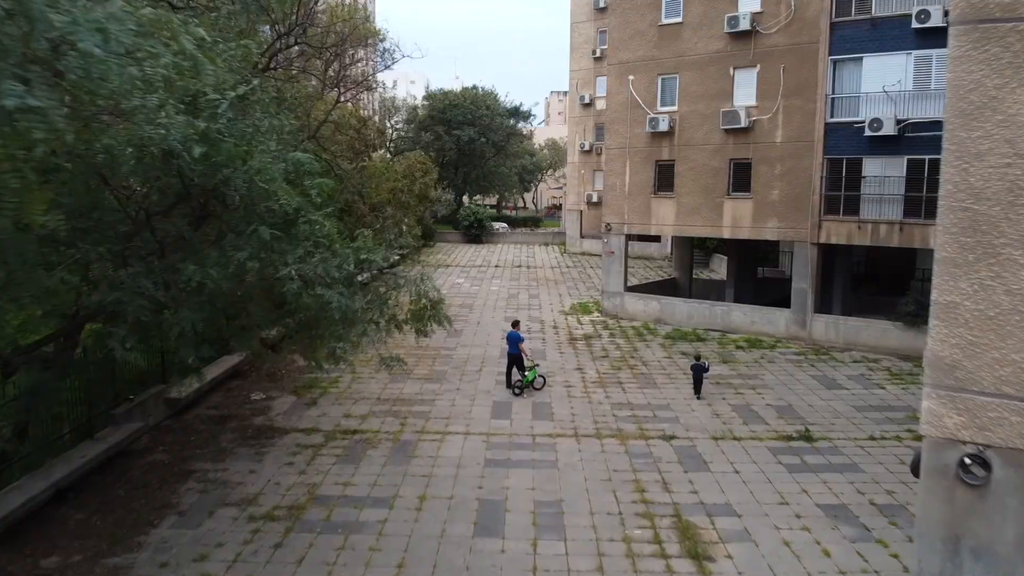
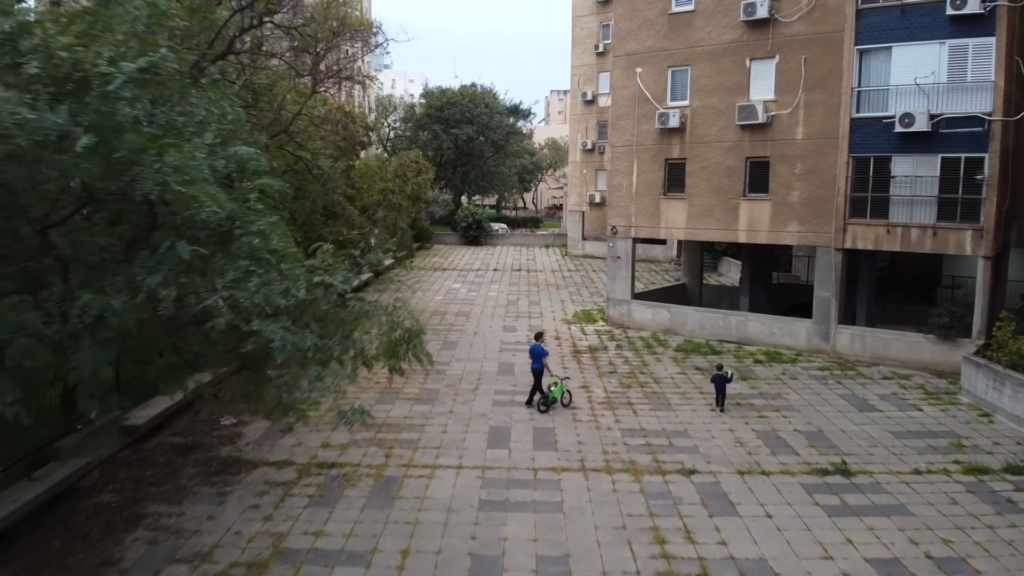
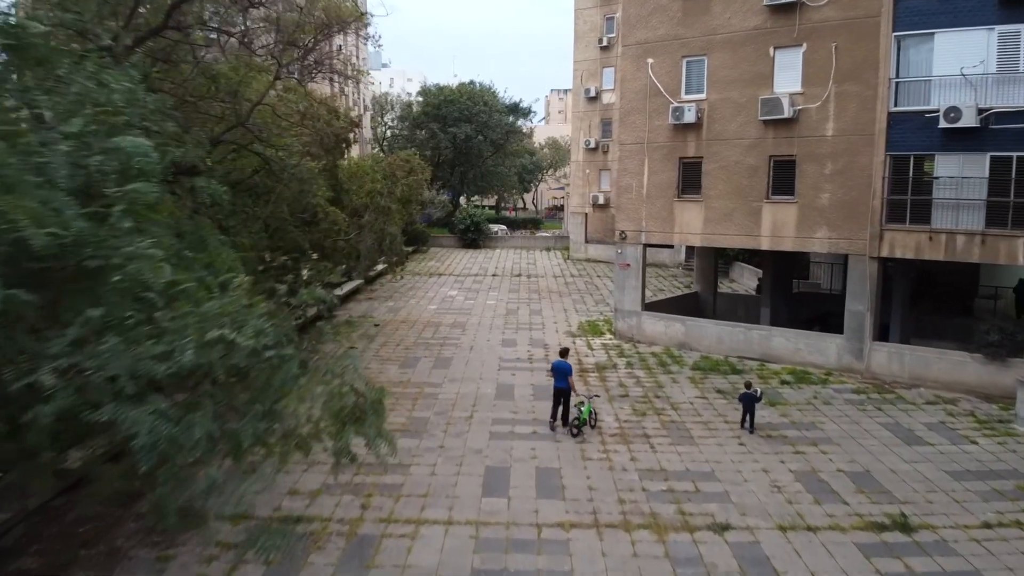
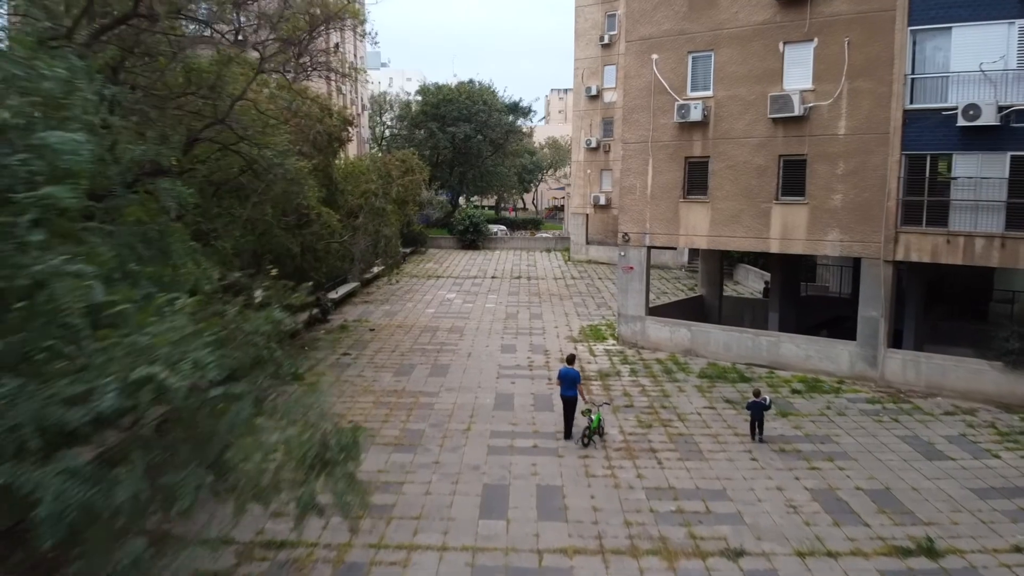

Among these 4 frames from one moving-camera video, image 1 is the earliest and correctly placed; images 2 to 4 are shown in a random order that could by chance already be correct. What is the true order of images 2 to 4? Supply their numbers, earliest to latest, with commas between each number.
2, 3, 4
